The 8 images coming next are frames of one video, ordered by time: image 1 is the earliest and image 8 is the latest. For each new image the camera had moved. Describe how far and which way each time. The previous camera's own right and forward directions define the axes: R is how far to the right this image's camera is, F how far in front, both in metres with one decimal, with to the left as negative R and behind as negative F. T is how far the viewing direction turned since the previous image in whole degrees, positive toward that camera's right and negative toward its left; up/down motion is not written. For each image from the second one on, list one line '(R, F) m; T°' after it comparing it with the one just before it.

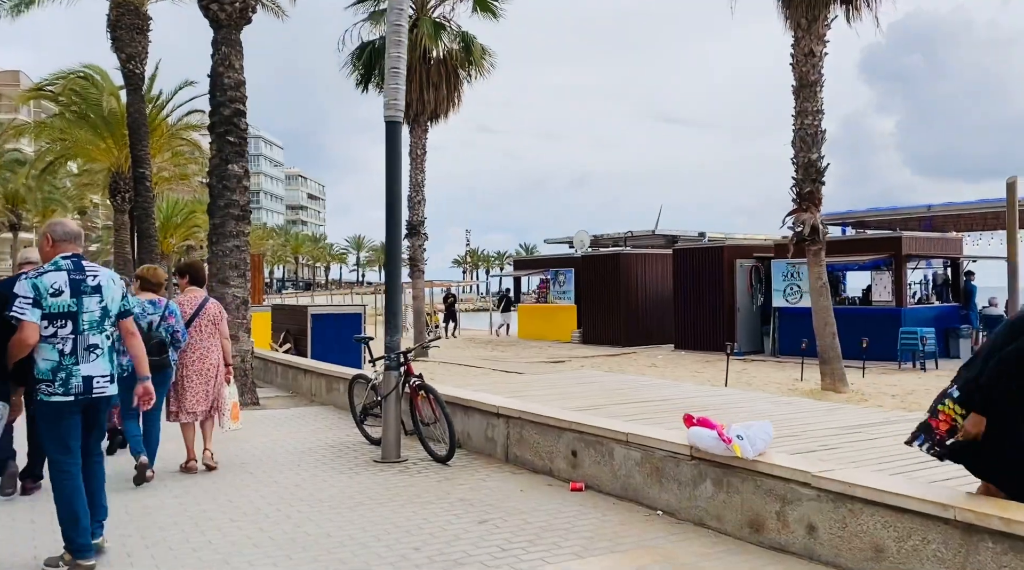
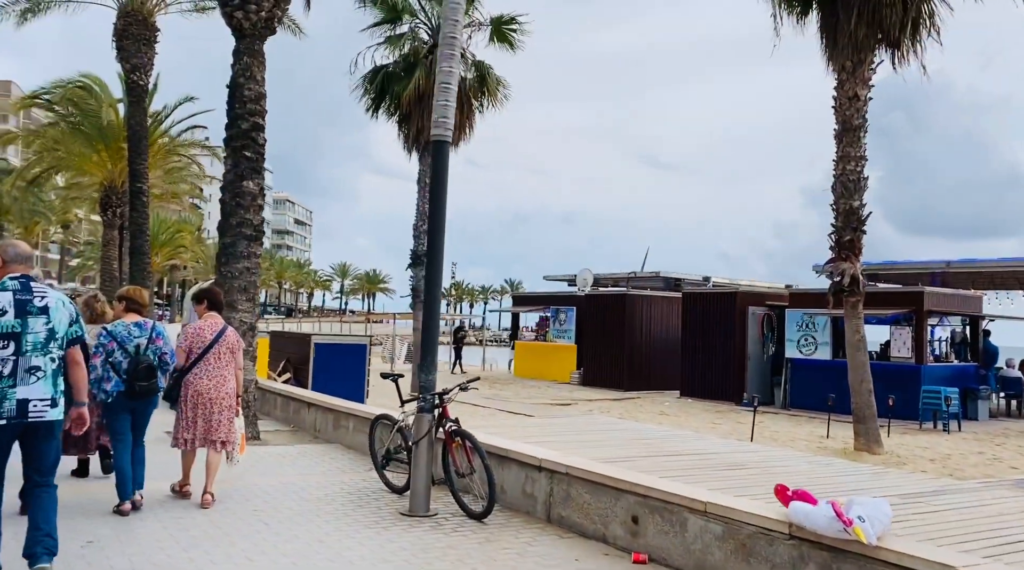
(-0.5, +0.7) m; +1°
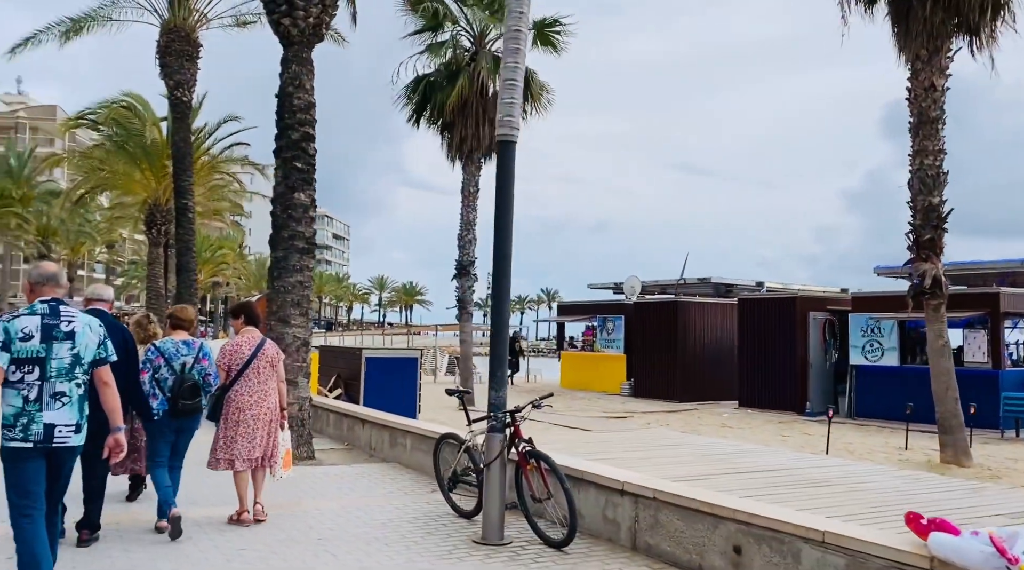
(-0.3, +0.5) m; -2°
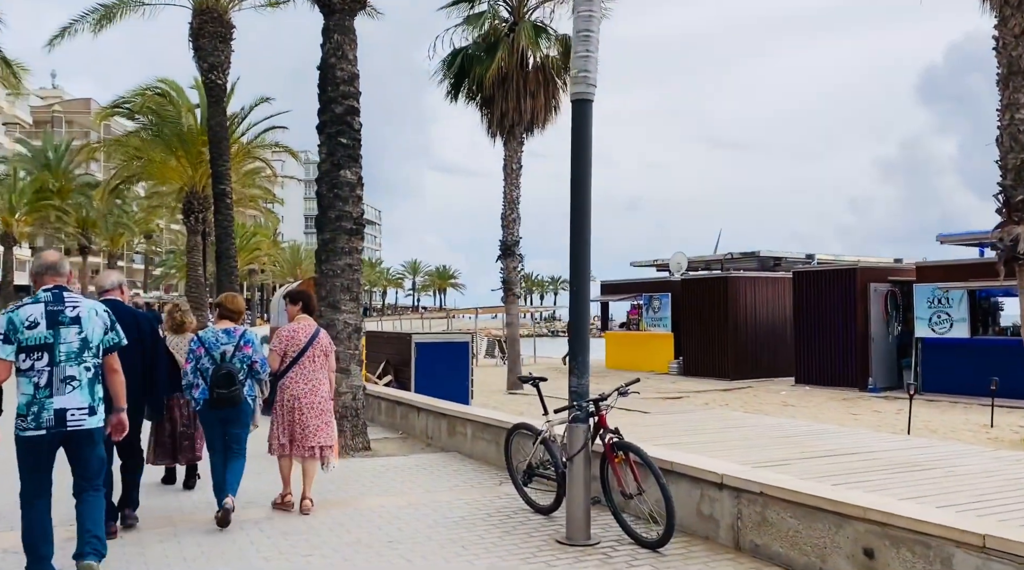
(-0.3, +0.6) m; -2°
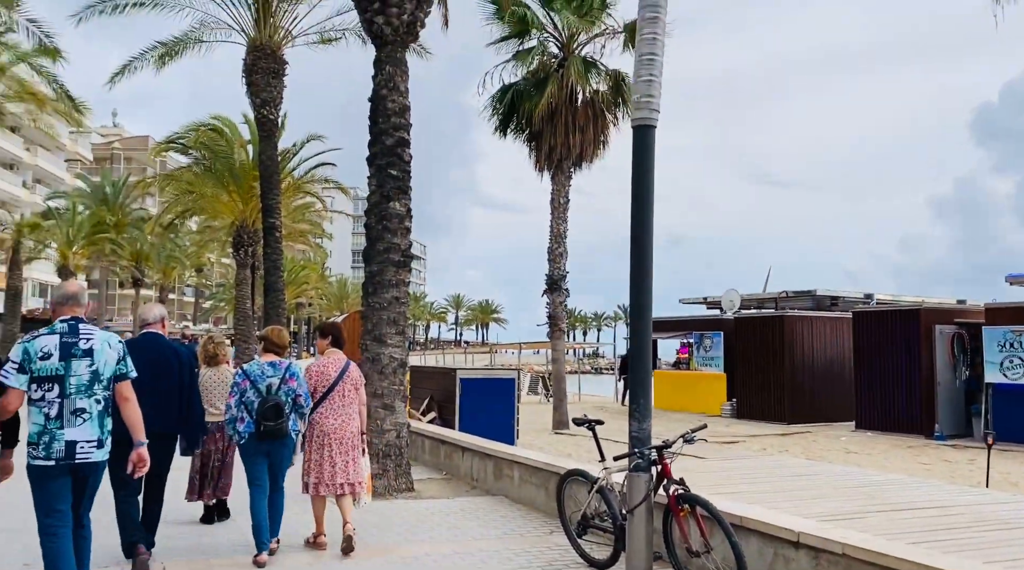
(-0.1, +0.4) m; -3°
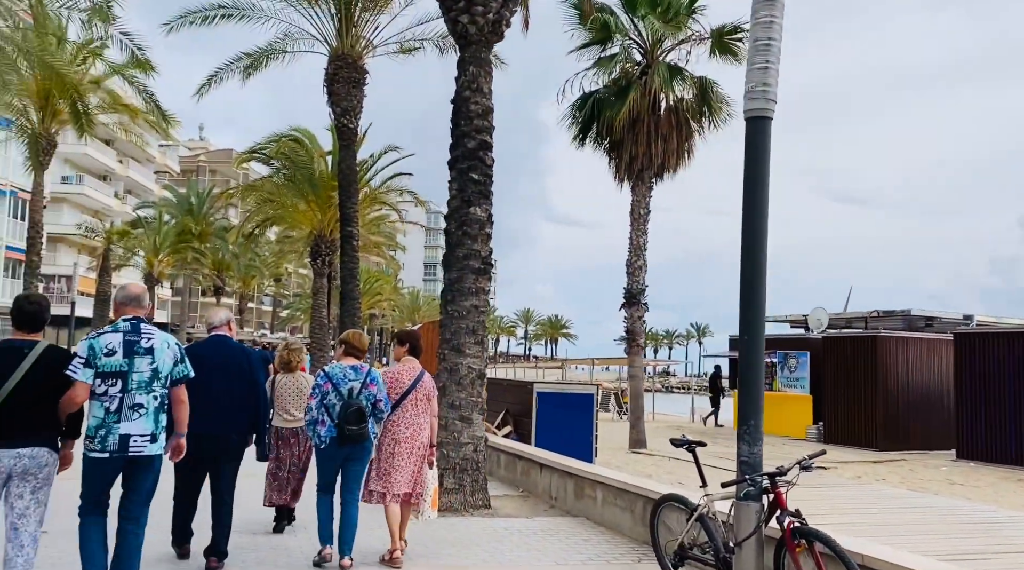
(-0.2, +0.5) m; -5°
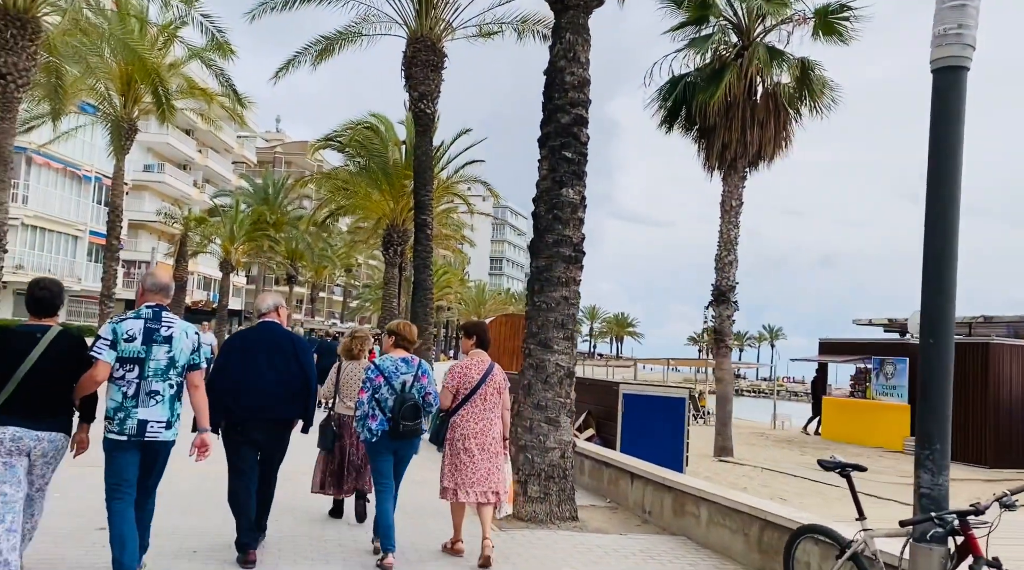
(-0.3, +0.9) m; -4°
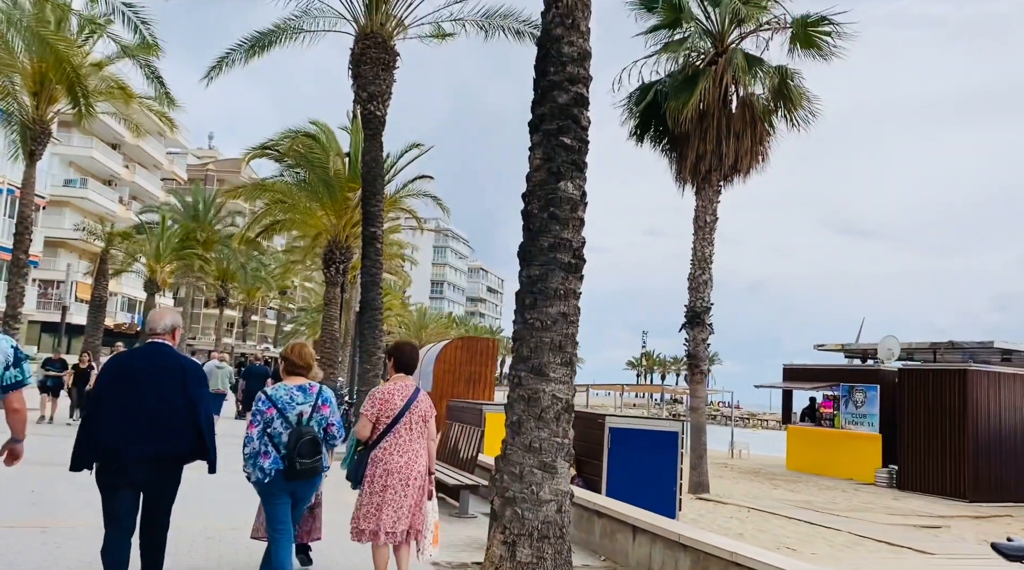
(-0.4, +1.7) m; +4°
